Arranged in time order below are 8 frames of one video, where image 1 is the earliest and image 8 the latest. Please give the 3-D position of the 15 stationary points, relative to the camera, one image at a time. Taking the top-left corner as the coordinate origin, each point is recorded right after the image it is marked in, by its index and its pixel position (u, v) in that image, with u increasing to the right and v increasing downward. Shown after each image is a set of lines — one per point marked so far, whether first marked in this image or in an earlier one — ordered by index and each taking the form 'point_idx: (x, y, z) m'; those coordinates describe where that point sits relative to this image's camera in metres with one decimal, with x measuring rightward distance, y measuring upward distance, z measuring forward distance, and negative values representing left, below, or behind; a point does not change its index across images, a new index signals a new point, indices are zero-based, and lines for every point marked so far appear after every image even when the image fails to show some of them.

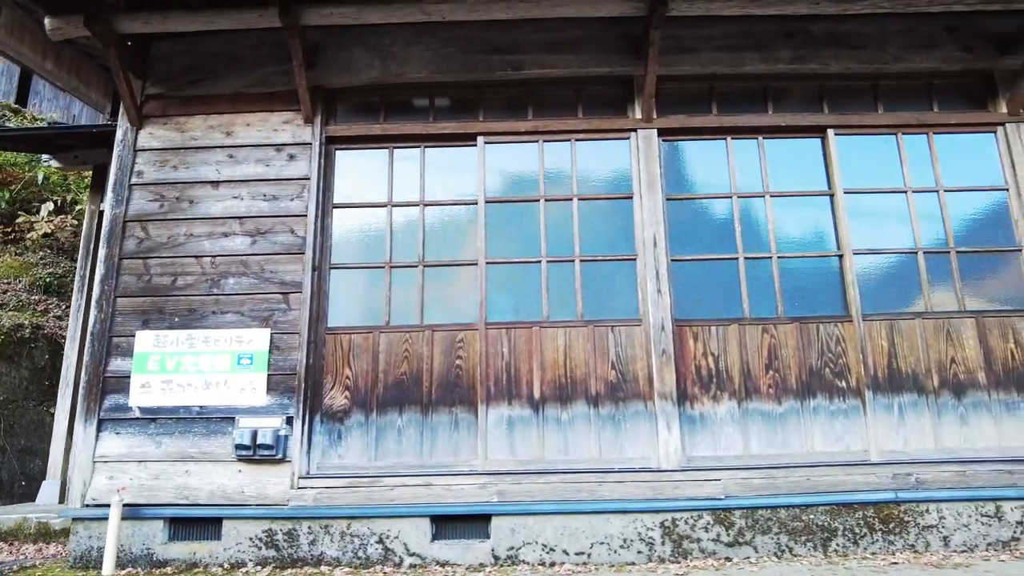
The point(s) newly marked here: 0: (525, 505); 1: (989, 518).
0: (+0.1, -1.3, +3.5) m
1: (+2.9, -1.4, +3.5) m
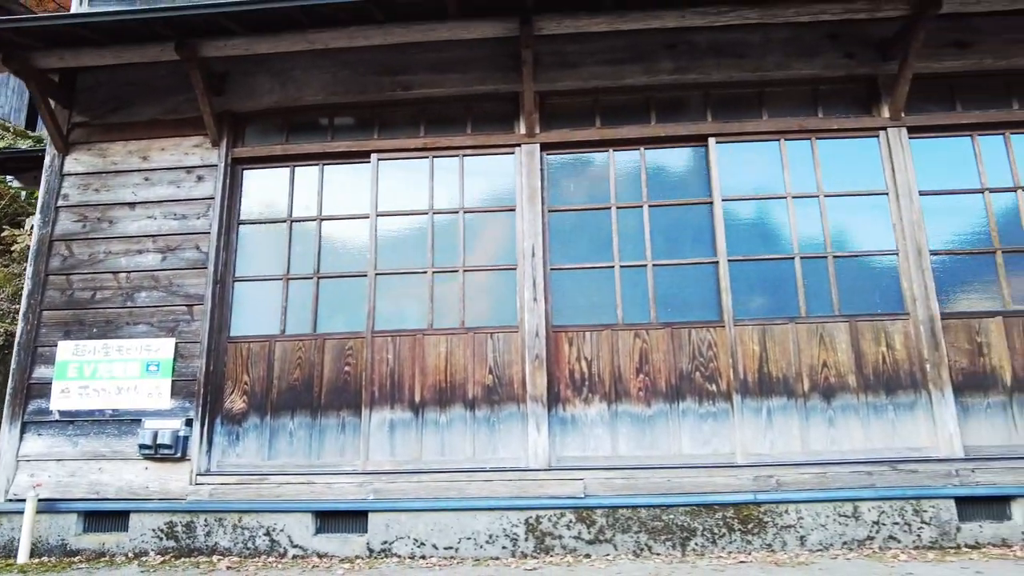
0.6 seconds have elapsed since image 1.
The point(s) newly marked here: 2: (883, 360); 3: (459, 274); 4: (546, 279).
0: (-0.7, -1.4, +3.7) m
1: (+2.1, -1.5, +3.6) m
2: (+2.5, -0.5, +3.9) m
3: (-0.4, +0.1, +4.1) m
4: (+0.2, +0.1, +4.1) m
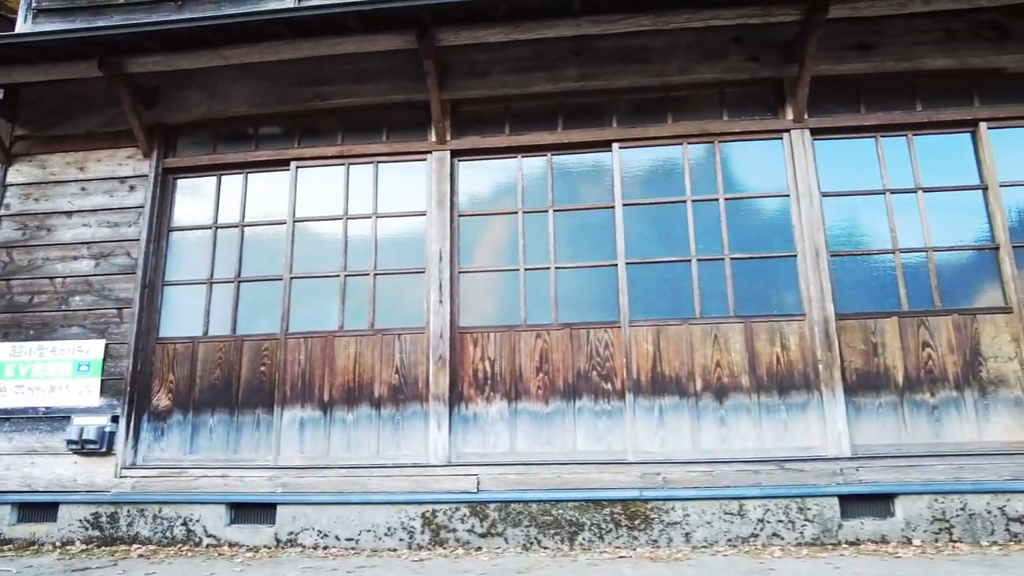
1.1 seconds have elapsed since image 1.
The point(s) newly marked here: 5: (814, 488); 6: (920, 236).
0: (-1.4, -1.4, +3.9) m
1: (+1.4, -1.5, +3.7) m
2: (+1.8, -0.5, +3.9) m
3: (-1.1, +0.1, +4.3) m
4: (-0.4, 0.0, +4.3) m
5: (+1.9, -1.3, +3.7) m
6: (+2.9, +0.4, +4.1) m
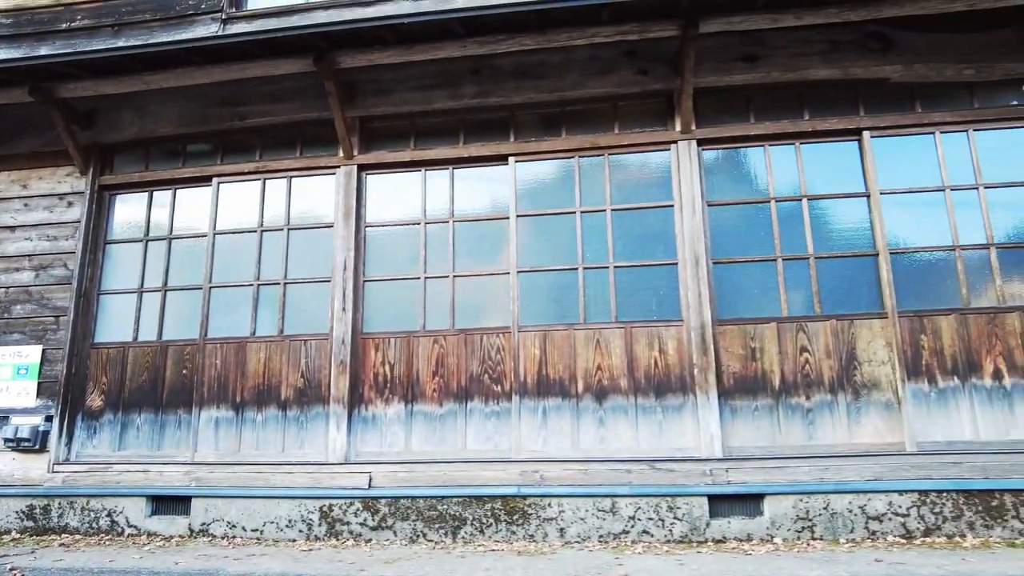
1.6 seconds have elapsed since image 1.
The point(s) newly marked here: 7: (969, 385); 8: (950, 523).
0: (-2.2, -1.5, +4.2) m
1: (+0.6, -1.5, +3.9) m
2: (+1.0, -0.5, +4.1) m
3: (-1.9, 0.0, +4.6) m
4: (-1.2, 0.0, +4.5) m
5: (+1.1, -1.3, +3.9) m
6: (+2.1, +0.3, +4.2) m
7: (+3.1, -0.7, +3.9) m
8: (+2.8, -1.5, +3.6) m
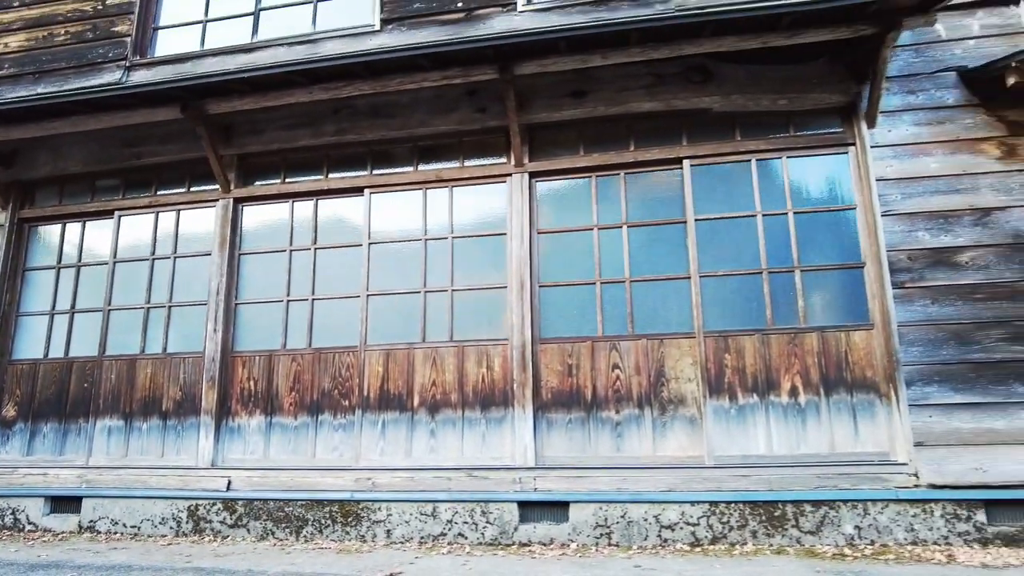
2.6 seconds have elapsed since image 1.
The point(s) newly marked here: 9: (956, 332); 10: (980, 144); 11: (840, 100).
0: (-3.5, -1.7, +4.8) m
1: (-0.6, -1.7, +4.3) m
2: (-0.2, -0.7, +4.5) m
3: (-3.1, -0.2, +5.1) m
4: (-2.5, -0.2, +5.0) m
5: (-0.1, -1.5, +4.2) m
6: (+0.9, +0.2, +4.5) m
7: (+1.8, -0.8, +4.1) m
8: (+1.5, -1.7, +3.9) m
9: (+3.1, -0.3, +4.0) m
10: (+3.5, +1.1, +4.2) m
11: (+2.5, +1.5, +4.4) m
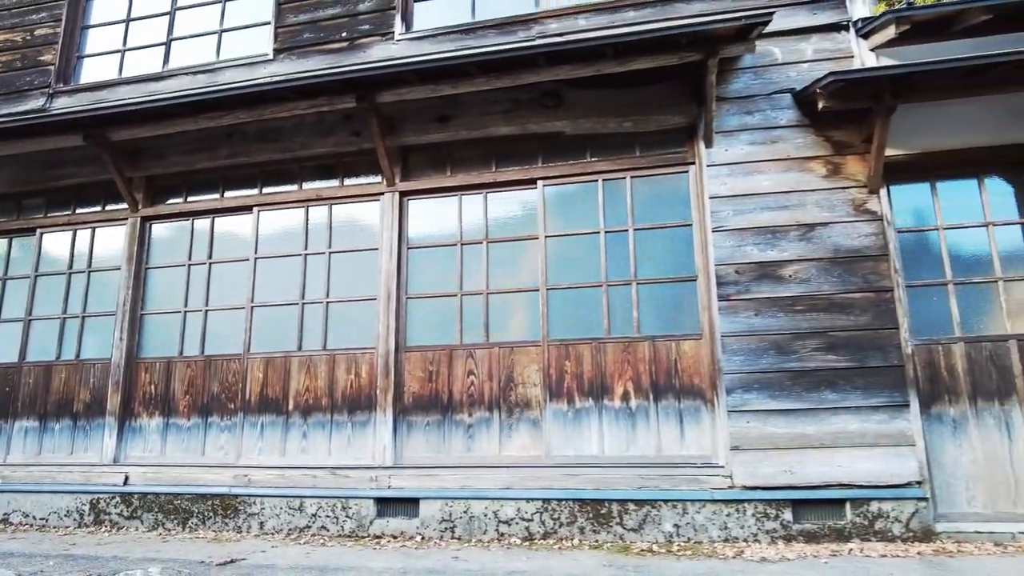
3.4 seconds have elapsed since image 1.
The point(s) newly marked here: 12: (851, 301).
0: (-4.6, -1.8, +5.2) m
1: (-1.8, -1.8, +4.7) m
2: (-1.4, -0.8, +4.8) m
3: (-4.2, -0.3, +5.6) m
4: (-3.6, -0.3, +5.4) m
5: (-1.3, -1.6, +4.6) m
6: (-0.3, +0.1, +4.9) m
7: (+0.7, -0.9, +4.4) m
8: (+0.4, -1.8, +4.2) m
9: (+1.9, -0.4, +4.2) m
10: (+2.3, +1.0, +4.4) m
11: (+1.4, +1.4, +4.7) m
12: (+2.5, -0.1, +4.2) m
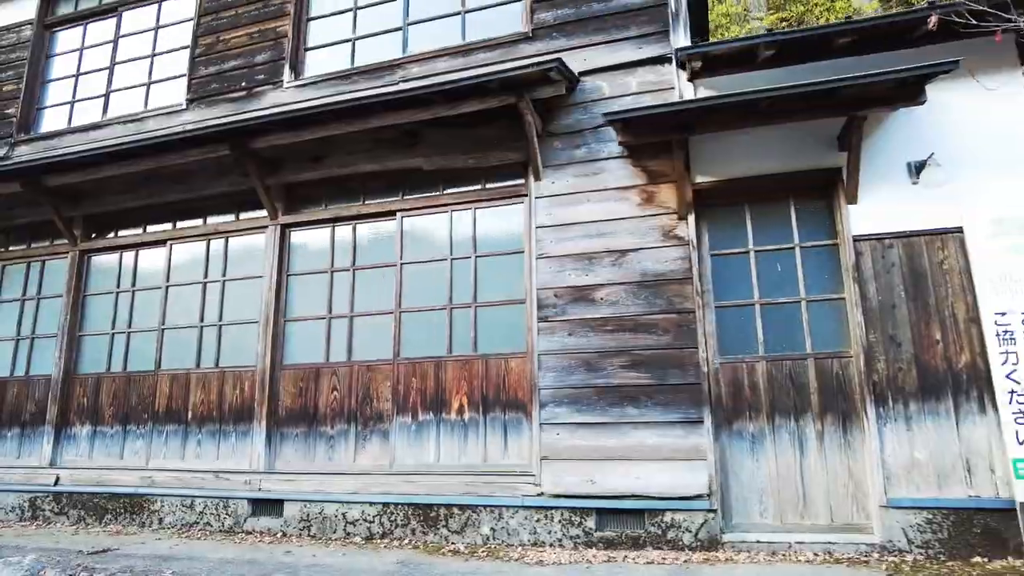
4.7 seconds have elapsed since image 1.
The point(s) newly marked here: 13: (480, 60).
0: (-5.8, -2.1, +6.1) m
1: (-3.1, -2.1, +5.3) m
2: (-2.7, -1.1, +5.5) m
3: (-5.4, -0.6, +6.4) m
4: (-4.8, -0.6, +6.2) m
5: (-2.6, -1.9, +5.2) m
6: (-1.6, -0.2, +5.4) m
7: (-0.6, -1.1, +4.9) m
8: (-0.9, -2.0, +4.7) m
9: (+0.6, -0.6, +4.6) m
10: (+1.0, +0.8, +4.8) m
11: (+0.1, +1.2, +5.1) m
12: (+1.1, -0.3, +4.5) m
13: (-0.3, +2.1, +5.4) m
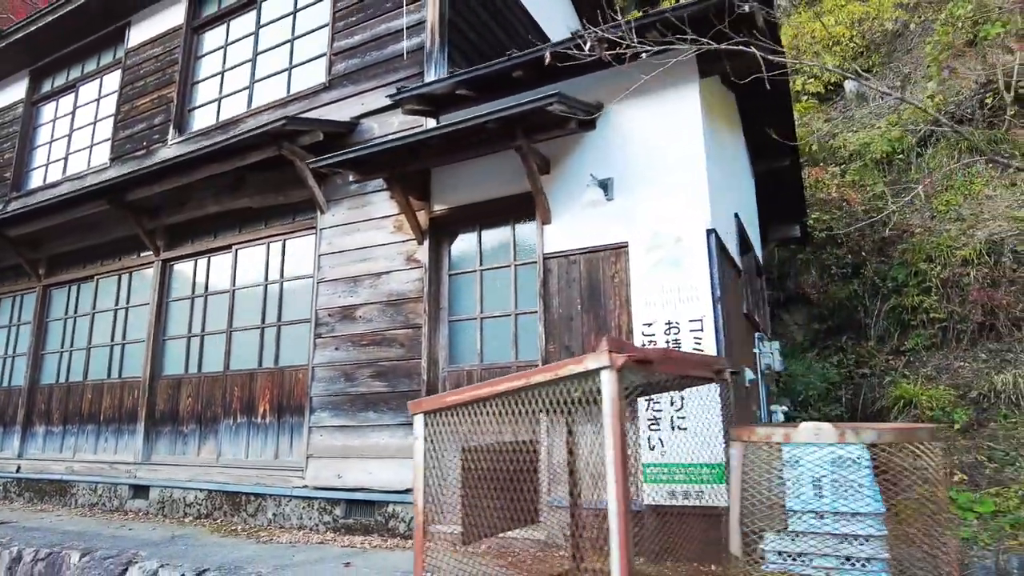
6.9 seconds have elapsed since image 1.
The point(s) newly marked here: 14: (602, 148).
0: (-7.5, -2.5, +7.9) m
1: (-4.9, -2.4, +6.6) m
2: (-4.5, -1.4, +6.7) m
3: (-7.1, -1.0, +8.1) m
4: (-6.5, -1.0, +7.8) m
5: (-4.5, -2.2, +6.4) m
6: (-3.5, -0.4, +6.4) m
7: (-2.7, -1.4, +5.8) m
8: (-2.9, -2.2, +5.7) m
9: (-1.5, -0.8, +5.2) m
10: (-1.2, +0.6, +5.4) m
11: (-2.0, +1.0, +5.8) m
12: (-1.0, -0.4, +5.1) m
13: (-2.4, +1.9, +6.2) m
14: (+0.7, +1.1, +4.5) m
